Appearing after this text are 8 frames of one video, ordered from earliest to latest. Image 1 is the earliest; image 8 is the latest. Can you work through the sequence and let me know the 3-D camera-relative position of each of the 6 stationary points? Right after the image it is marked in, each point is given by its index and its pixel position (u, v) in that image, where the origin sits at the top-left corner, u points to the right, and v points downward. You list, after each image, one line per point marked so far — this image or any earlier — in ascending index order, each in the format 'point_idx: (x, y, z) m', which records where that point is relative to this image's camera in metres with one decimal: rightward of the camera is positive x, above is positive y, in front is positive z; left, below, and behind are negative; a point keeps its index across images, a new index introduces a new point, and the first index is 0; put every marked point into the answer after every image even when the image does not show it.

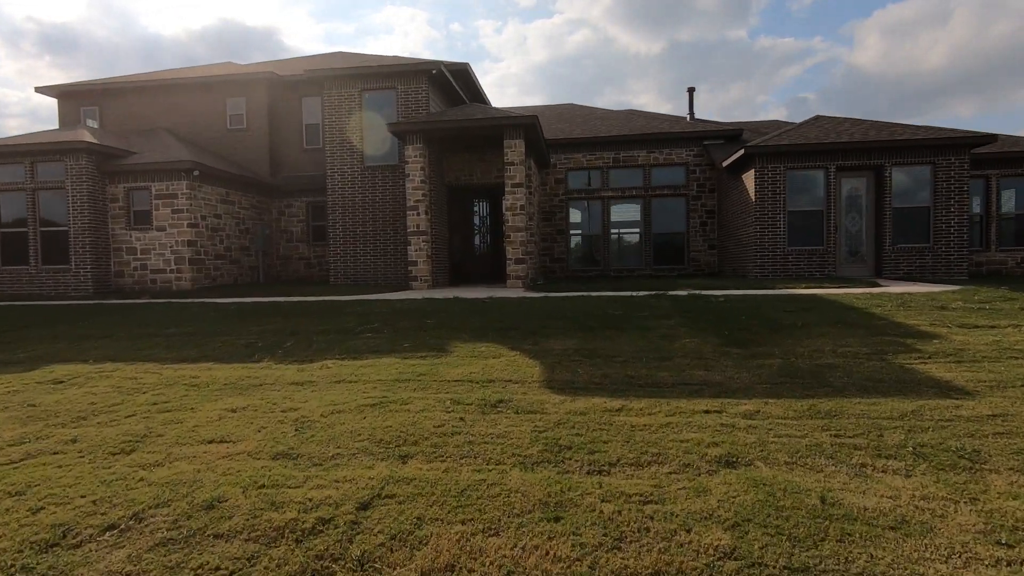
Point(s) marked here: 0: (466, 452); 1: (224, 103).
0: (-0.3, -1.1, +3.7) m
1: (-9.0, +5.8, +17.3) m
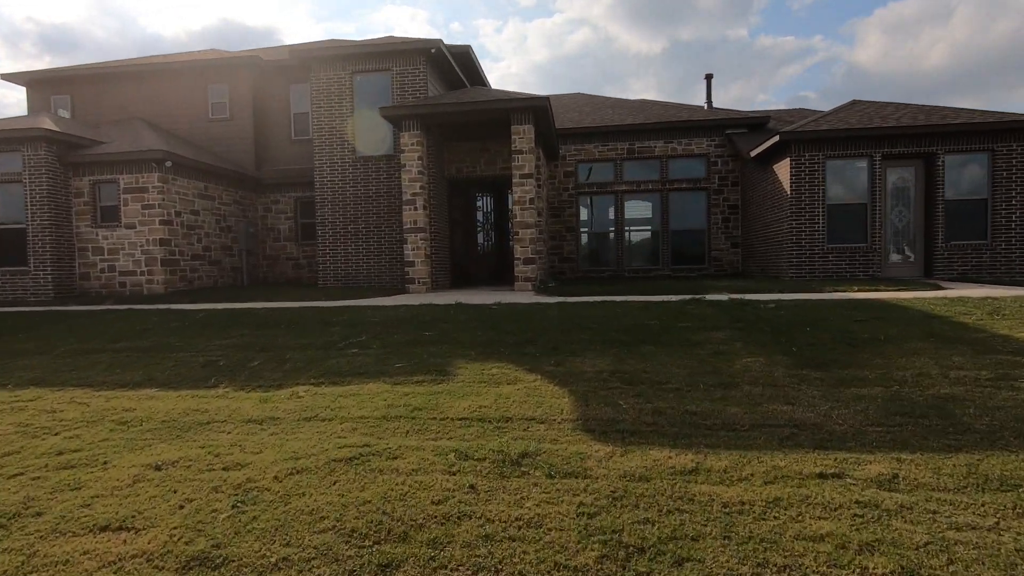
0: (-0.1, -1.2, +2.4) m
1: (-8.8, +5.7, +16.0) m
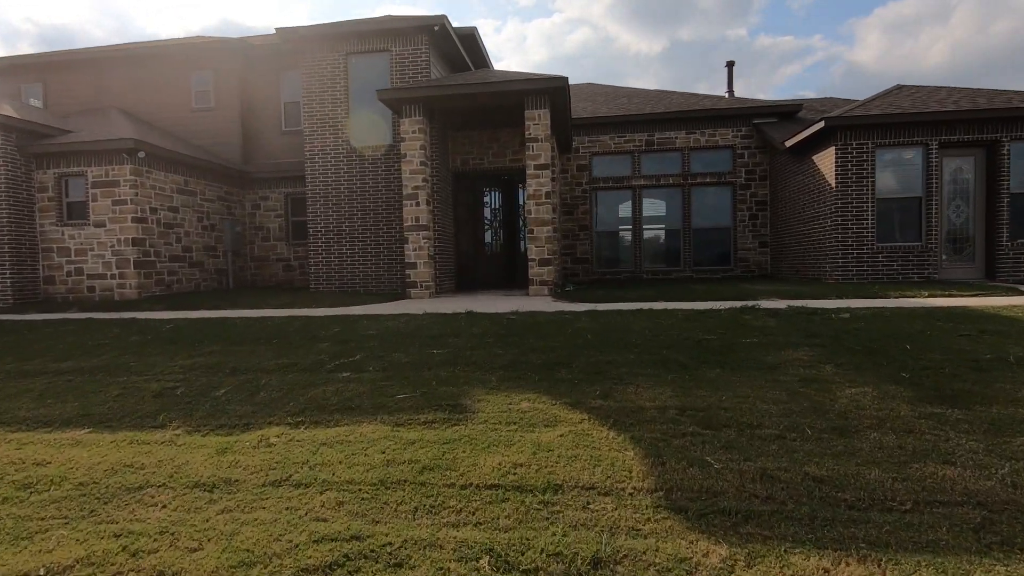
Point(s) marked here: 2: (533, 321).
0: (+0.1, -1.3, +1.2) m
1: (-8.6, +5.6, +14.8) m
2: (+0.3, -0.4, +6.7) m
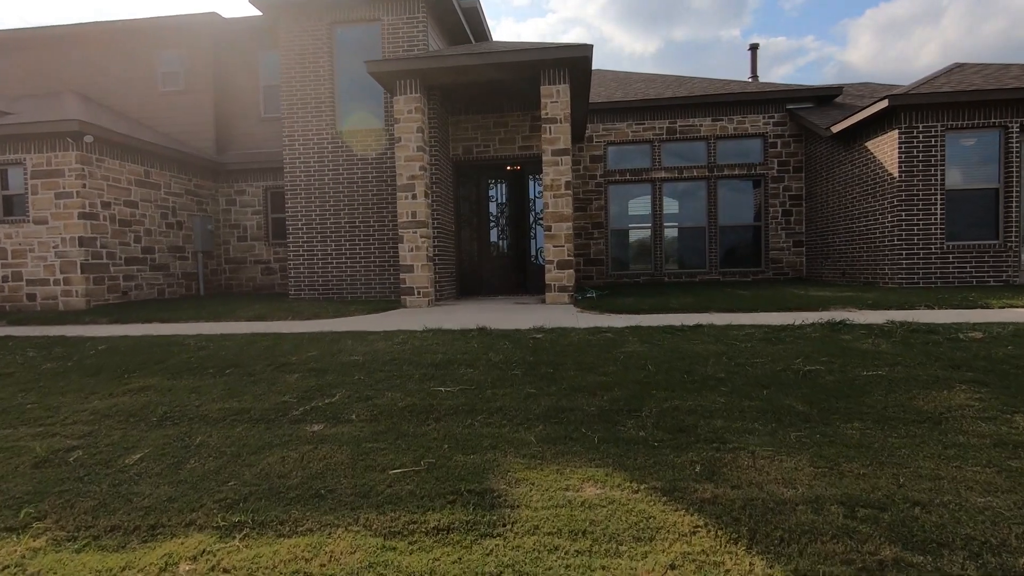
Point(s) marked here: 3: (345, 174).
0: (+0.5, -1.4, -0.3) m
1: (-8.4, +5.5, +13.2) m
2: (+0.5, -0.5, +5.2) m
3: (-3.0, +2.1, +10.1) m
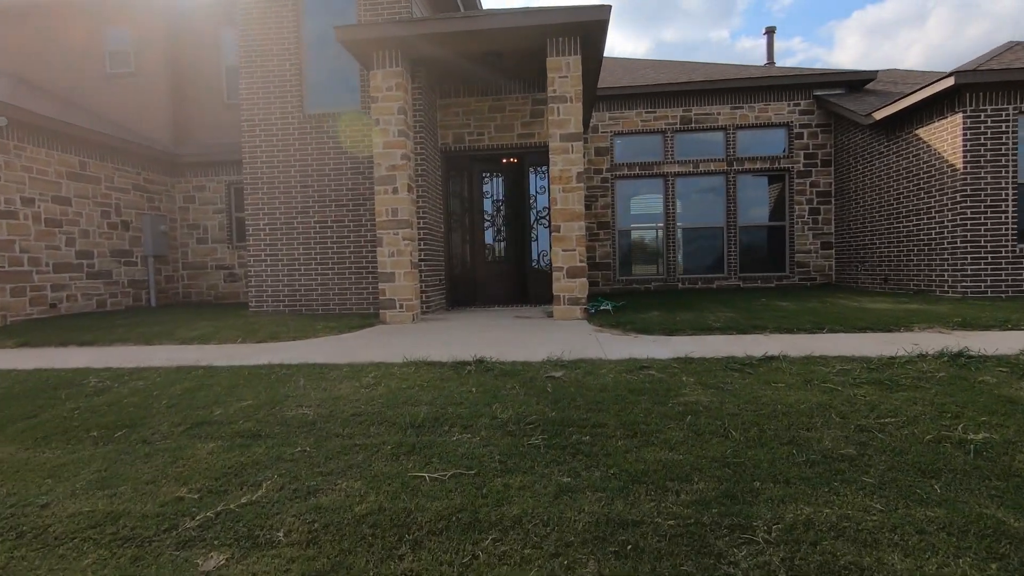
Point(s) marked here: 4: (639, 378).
0: (+0.6, -1.5, -1.7) m
1: (-8.5, +5.3, +11.6) m
2: (+0.6, -0.7, +3.8) m
3: (-3.1, +1.9, +8.6) m
4: (+0.9, -0.6, +3.9) m
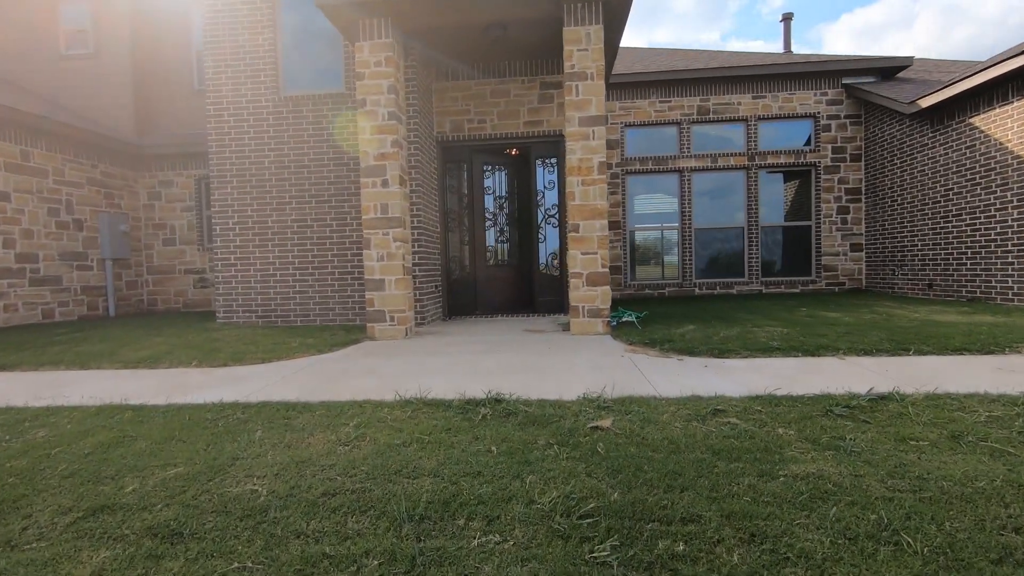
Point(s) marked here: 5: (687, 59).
0: (+0.9, -1.6, -2.8) m
1: (-8.5, +5.2, +10.4) m
2: (+0.8, -0.8, +2.7) m
3: (-3.0, +1.8, +7.5) m
4: (+1.1, -0.7, +2.9) m
5: (+3.7, +4.8, +11.7) m
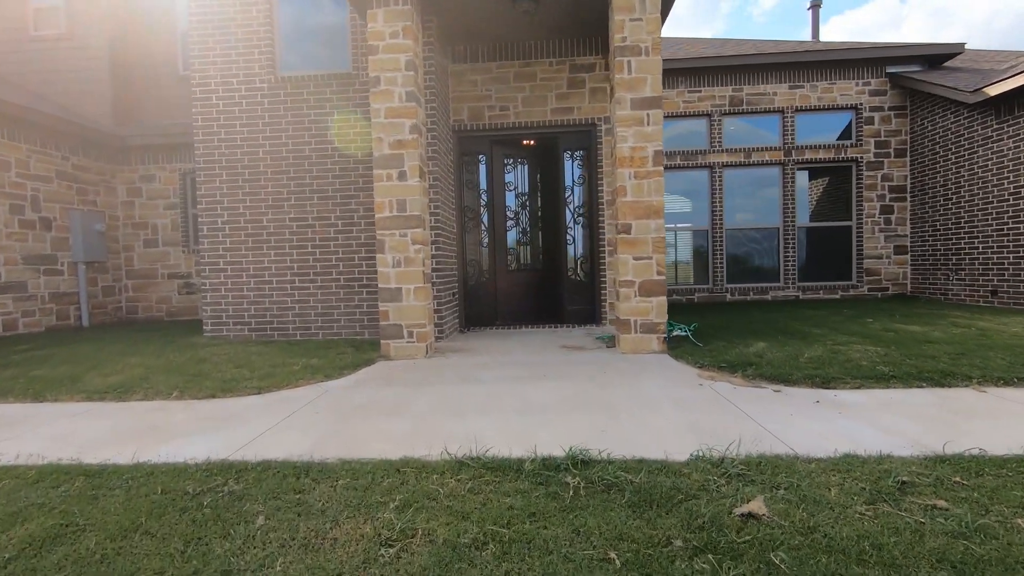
0: (+1.4, -1.7, -3.7) m
1: (-8.2, +5.1, +9.4) m
2: (+1.2, -0.9, +1.8) m
3: (-2.6, +1.7, +6.6) m
4: (+1.5, -0.8, +2.0) m
5: (+4.0, +4.7, +10.9) m
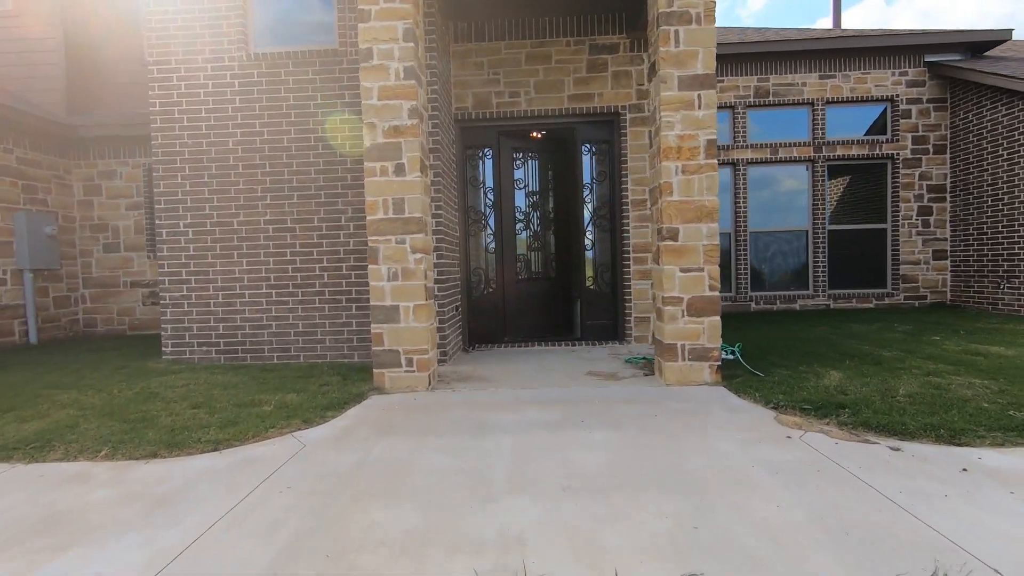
0: (+1.8, -1.8, -4.6) m
1: (-8.1, +4.9, +8.3) m
2: (+1.4, -1.0, +0.9) m
3: (-2.5, +1.6, +5.6) m
4: (+1.7, -1.0, +1.1) m
5: (+4.0, +4.6, +10.0) m
